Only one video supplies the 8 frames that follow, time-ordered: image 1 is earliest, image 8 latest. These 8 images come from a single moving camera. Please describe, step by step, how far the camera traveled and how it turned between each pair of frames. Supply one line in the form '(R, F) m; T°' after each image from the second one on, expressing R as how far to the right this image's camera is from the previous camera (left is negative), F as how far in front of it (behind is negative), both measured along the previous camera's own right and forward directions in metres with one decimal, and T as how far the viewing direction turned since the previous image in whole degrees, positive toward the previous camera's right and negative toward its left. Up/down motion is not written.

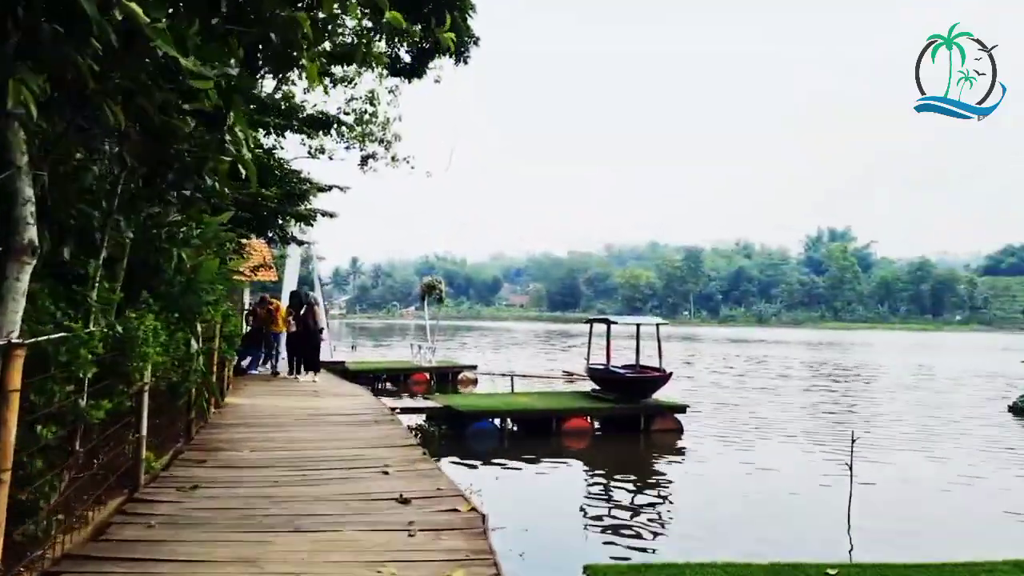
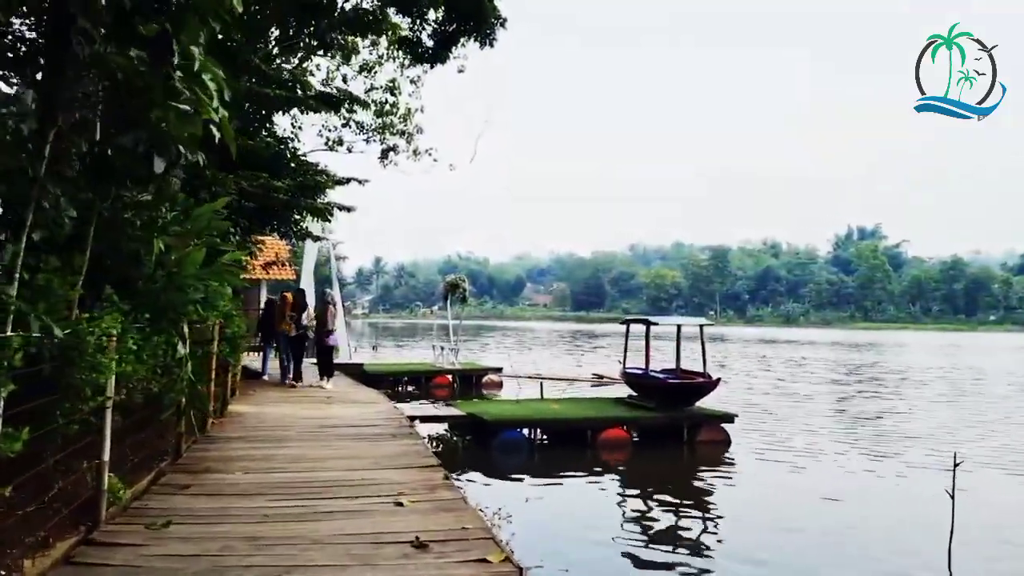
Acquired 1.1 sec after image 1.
(-0.1, +1.1) m; -2°
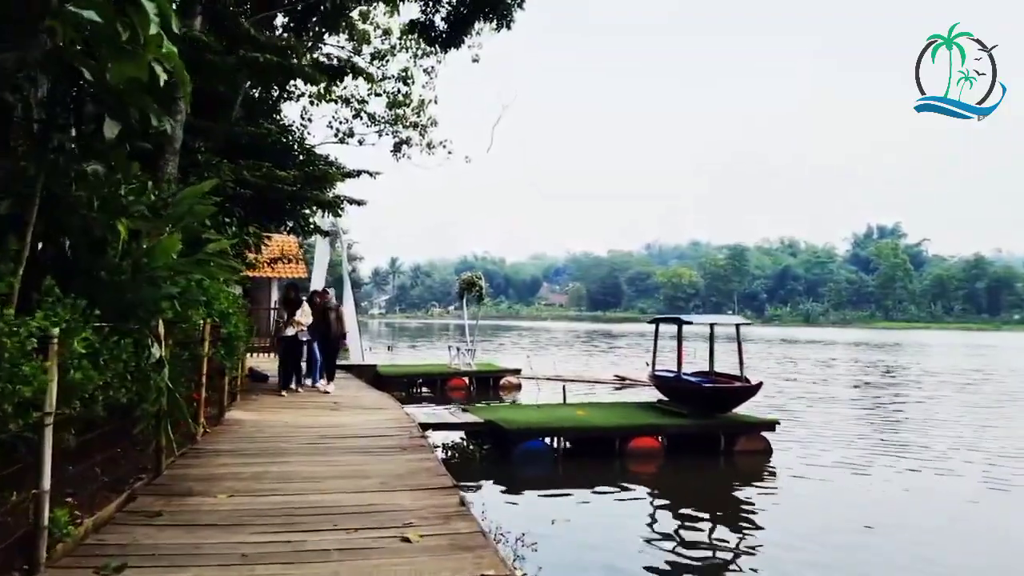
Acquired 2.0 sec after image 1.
(-0.1, +1.0) m; -1°
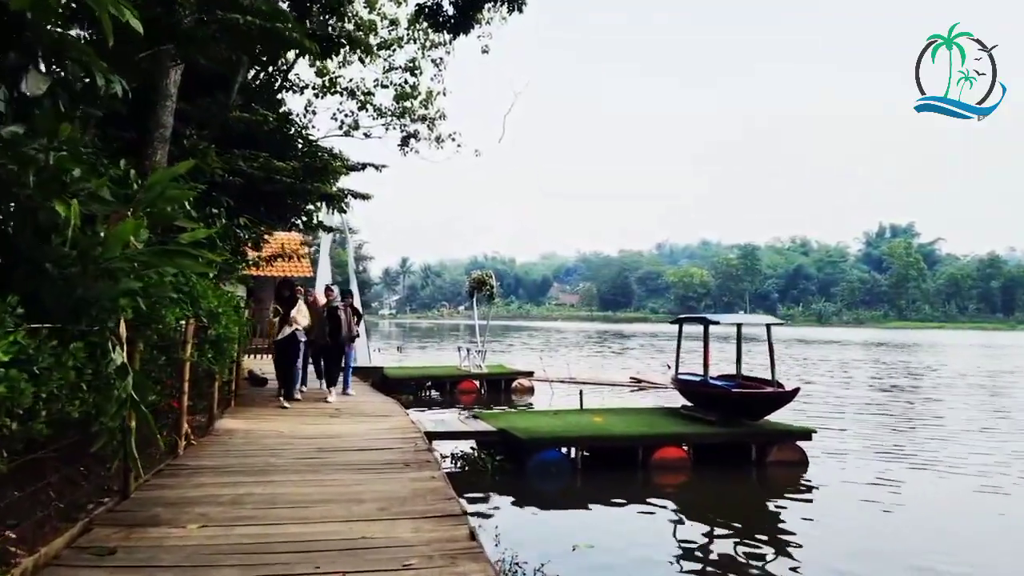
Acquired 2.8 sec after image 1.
(0.0, +0.8) m; -1°
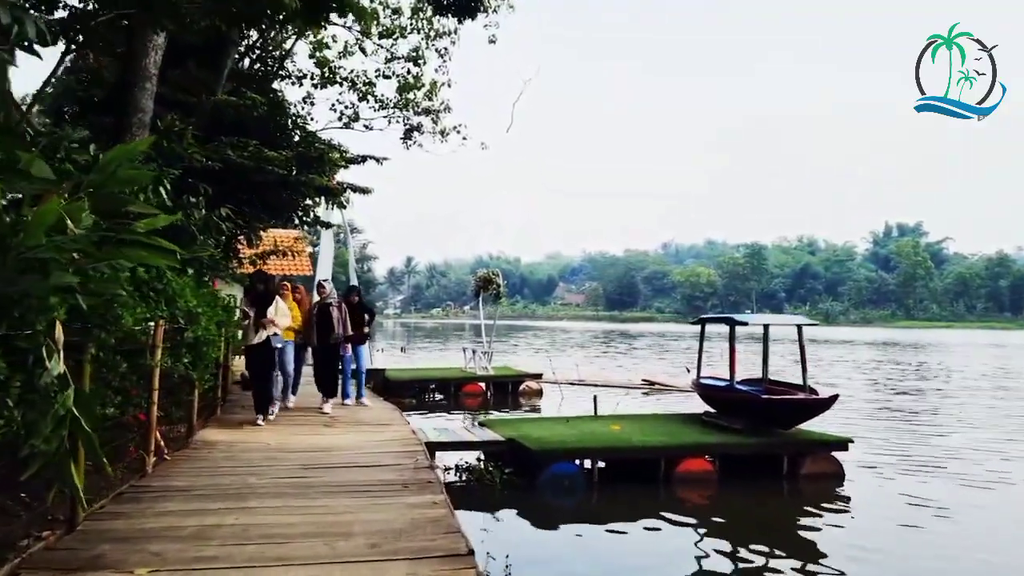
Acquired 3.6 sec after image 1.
(-0.1, +0.8) m; 0°
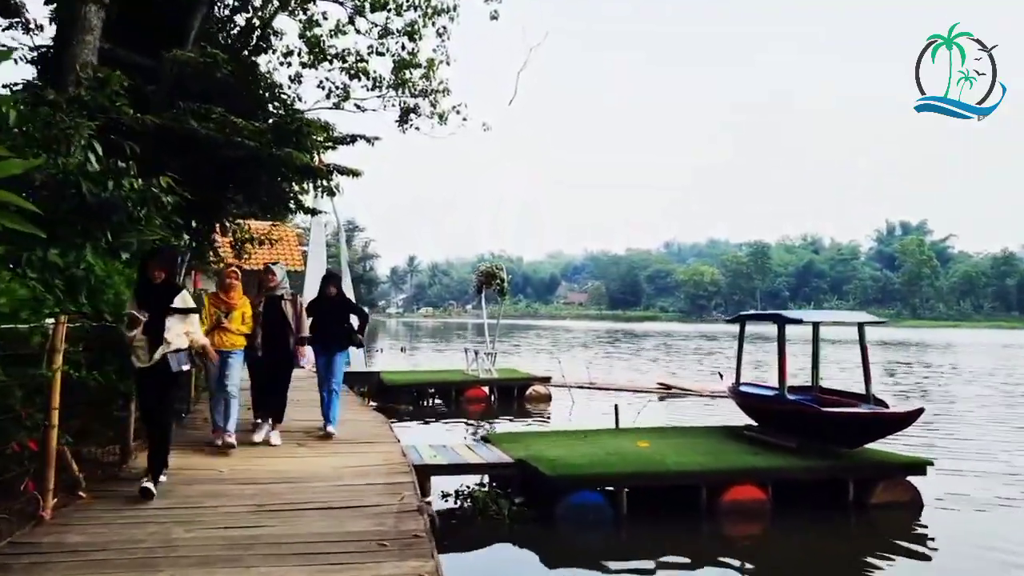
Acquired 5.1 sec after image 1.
(-0.1, +1.6) m; 0°
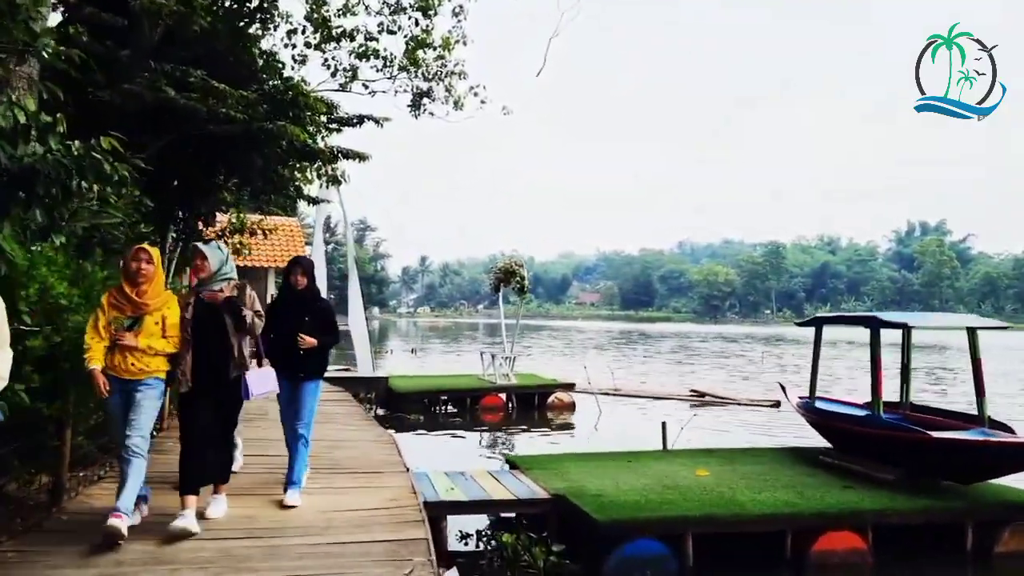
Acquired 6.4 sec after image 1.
(-0.2, +1.5) m; -1°
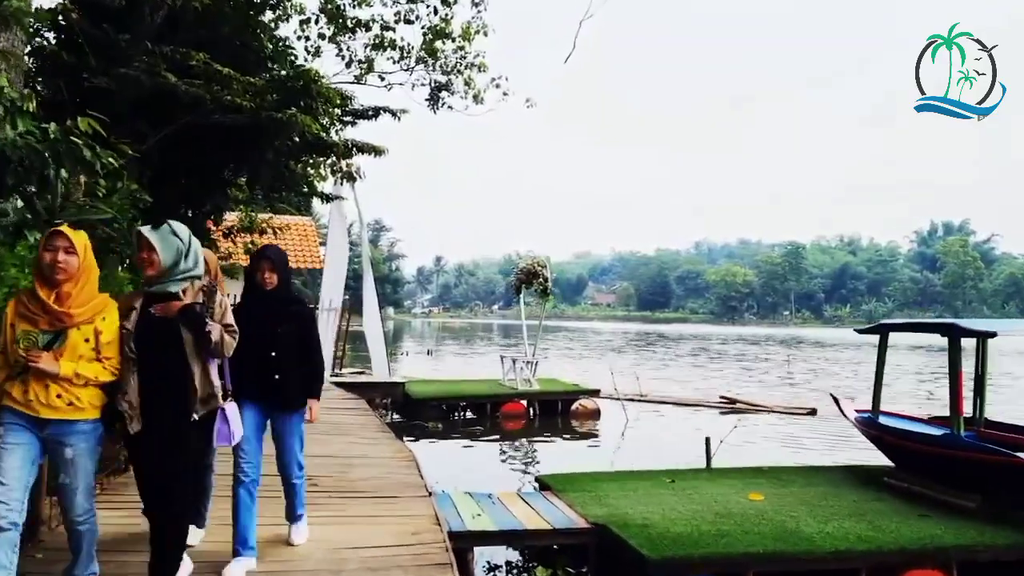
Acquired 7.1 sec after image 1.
(-0.1, +0.7) m; -1°
